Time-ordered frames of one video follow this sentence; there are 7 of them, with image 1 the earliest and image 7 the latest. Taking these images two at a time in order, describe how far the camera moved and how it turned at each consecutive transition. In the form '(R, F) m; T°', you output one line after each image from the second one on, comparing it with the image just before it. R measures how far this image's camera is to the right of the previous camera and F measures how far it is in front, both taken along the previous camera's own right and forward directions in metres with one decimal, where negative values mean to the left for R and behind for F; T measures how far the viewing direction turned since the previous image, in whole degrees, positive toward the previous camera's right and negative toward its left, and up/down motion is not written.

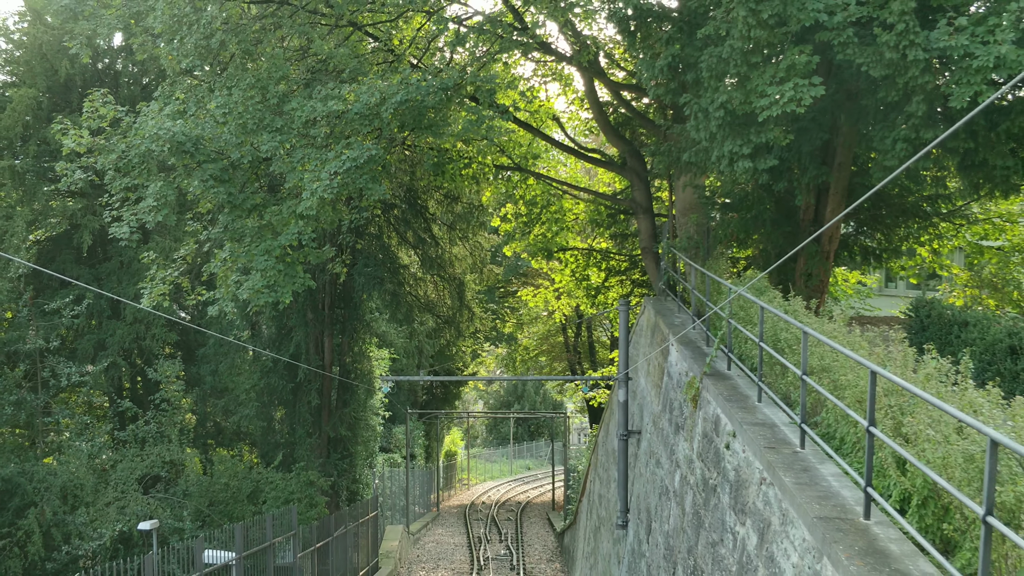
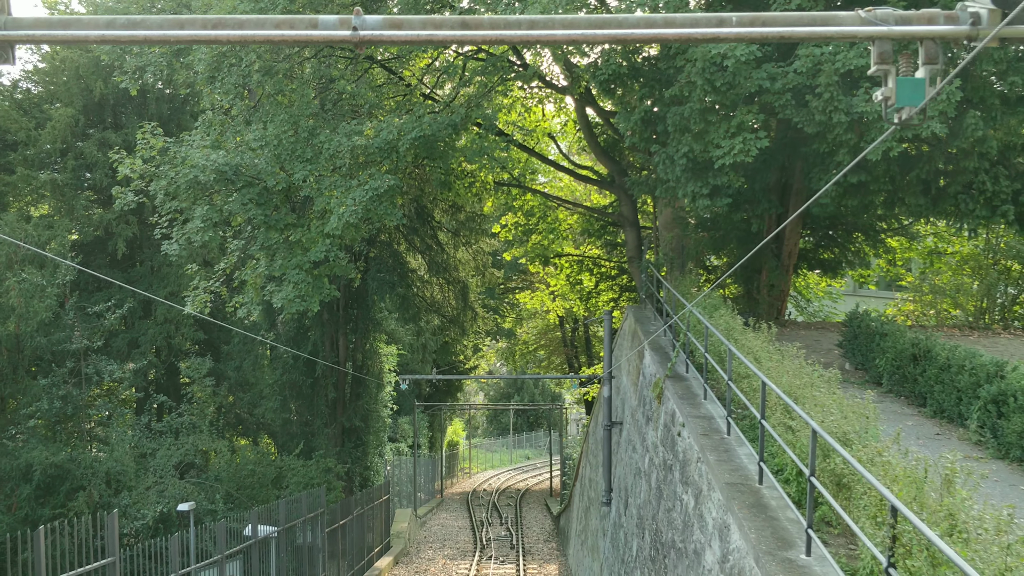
(0.0, -1.9) m; 0°
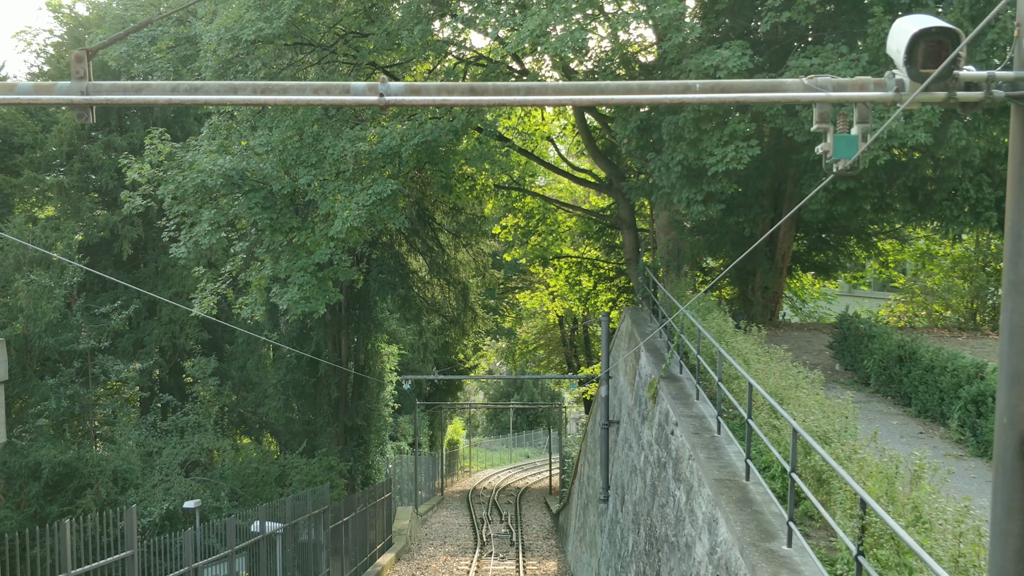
(0.0, -0.3) m; 0°
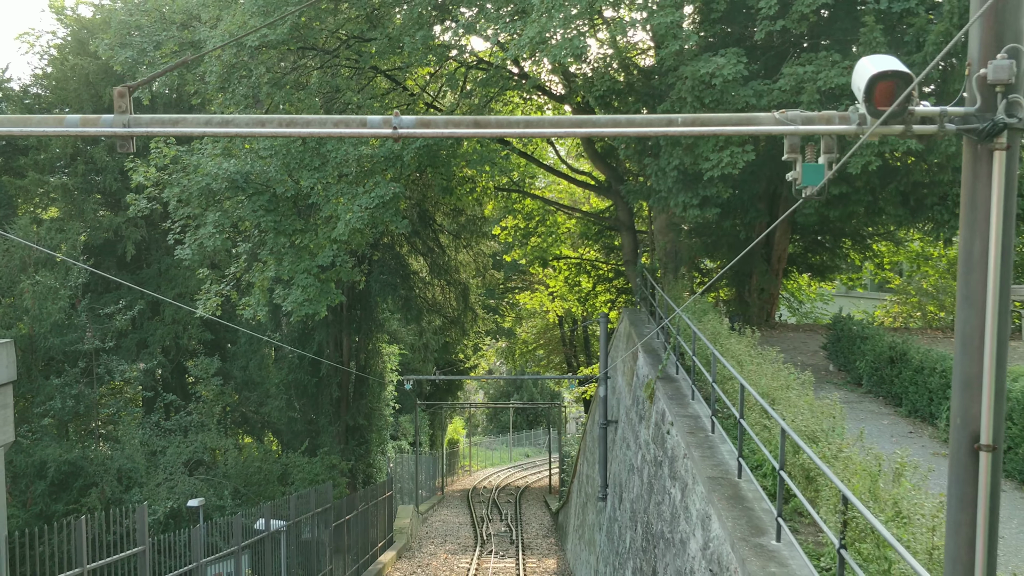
(0.0, -0.2) m; 0°
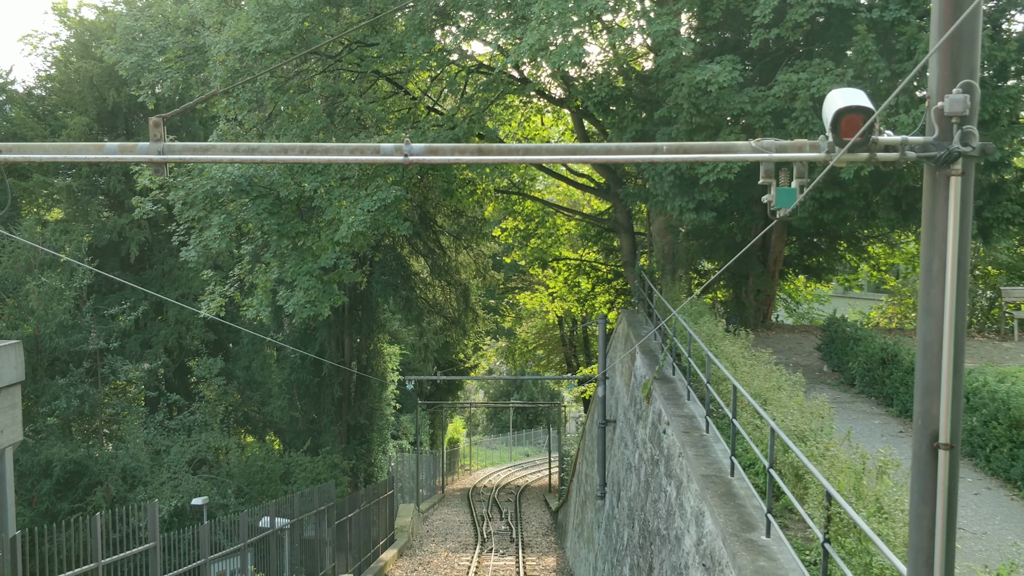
(0.0, -0.2) m; 0°
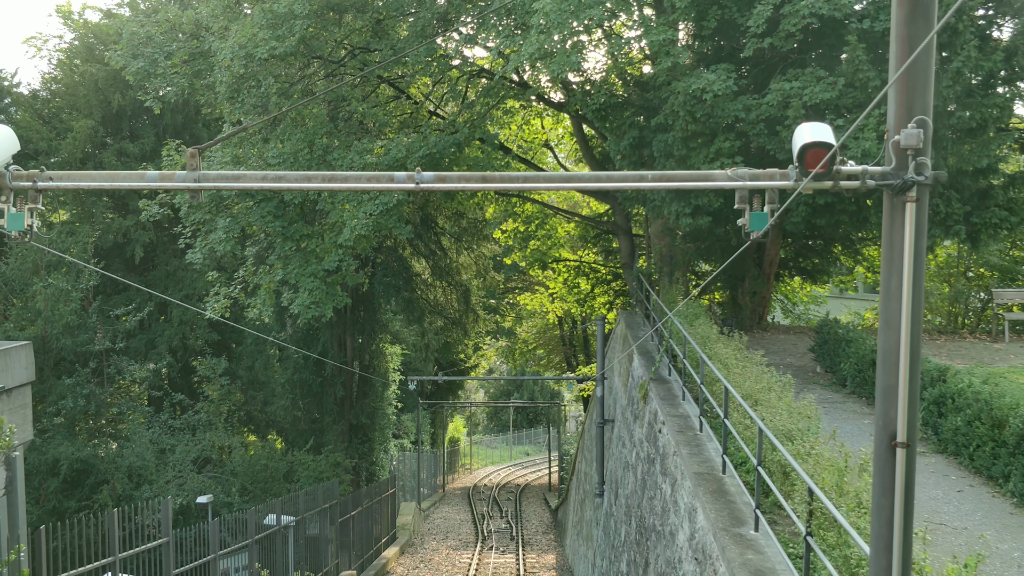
(0.0, -0.3) m; 0°
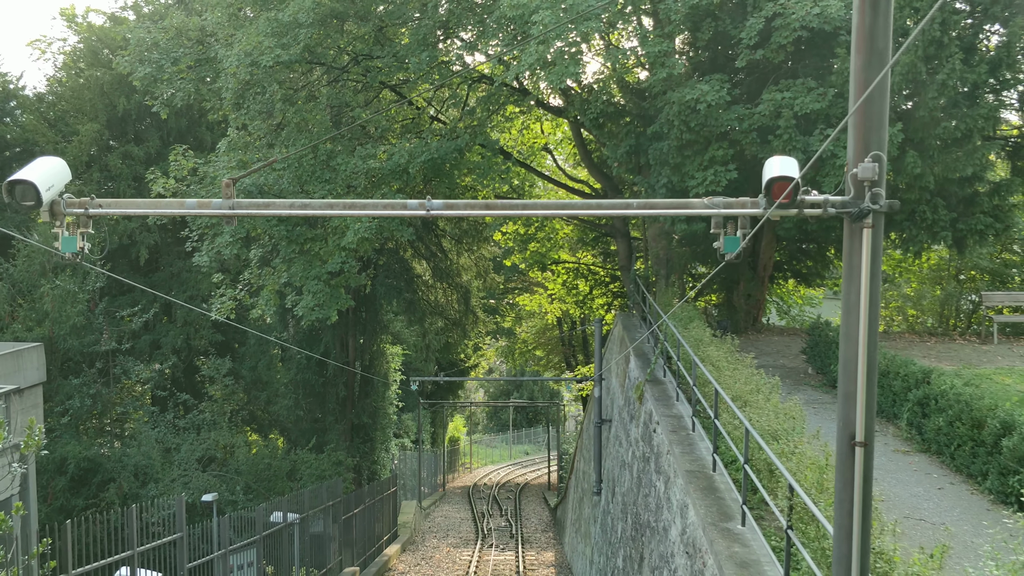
(0.0, -0.4) m; 0°
